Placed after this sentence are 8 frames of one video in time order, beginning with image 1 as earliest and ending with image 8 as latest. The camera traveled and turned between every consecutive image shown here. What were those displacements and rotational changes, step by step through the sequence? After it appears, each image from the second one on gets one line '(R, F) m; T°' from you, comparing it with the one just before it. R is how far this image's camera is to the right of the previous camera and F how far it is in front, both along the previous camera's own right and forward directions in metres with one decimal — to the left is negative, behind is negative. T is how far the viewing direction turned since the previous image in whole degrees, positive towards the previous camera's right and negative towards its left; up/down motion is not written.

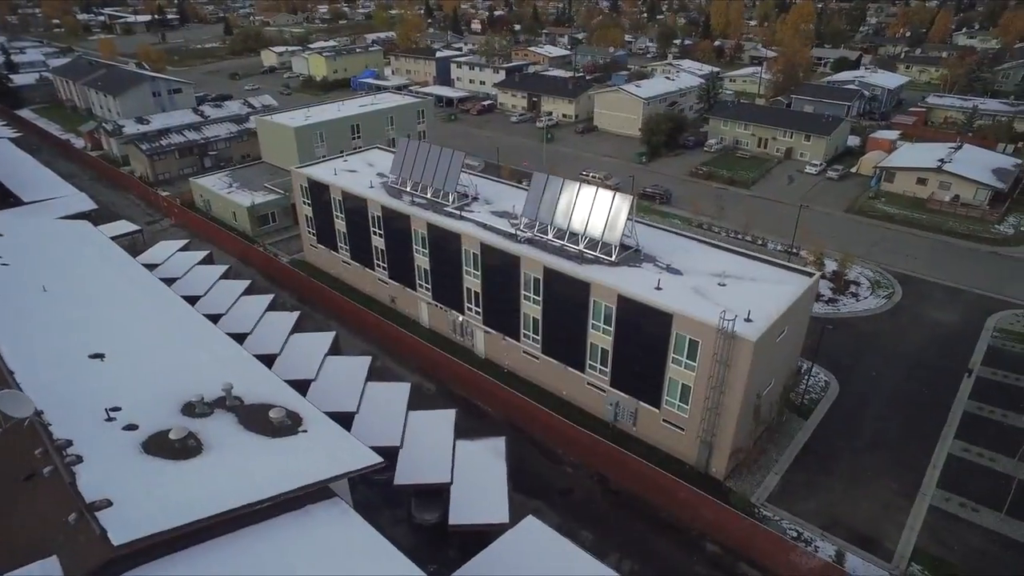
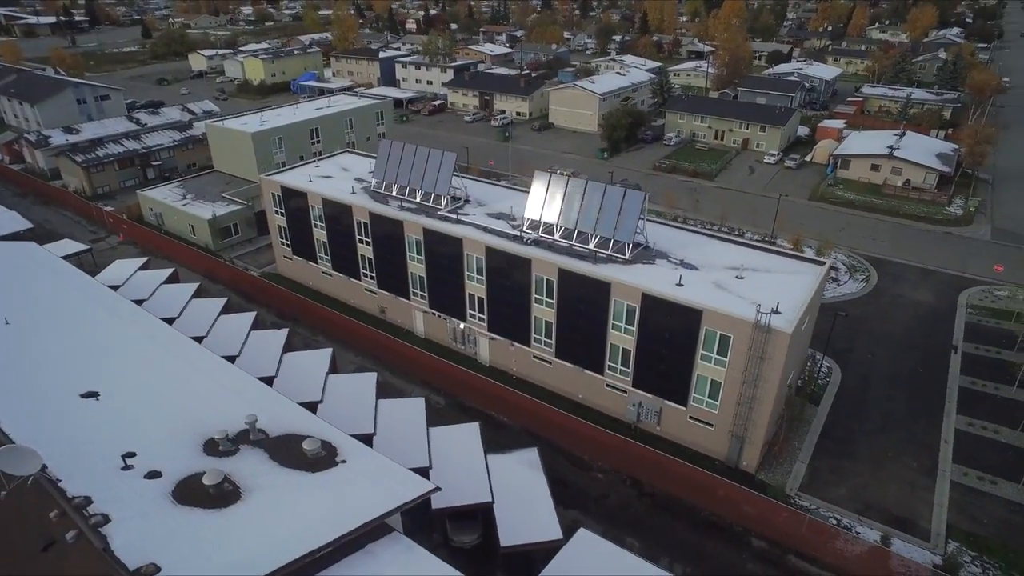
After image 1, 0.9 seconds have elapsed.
(-2.4, +0.9) m; +6°
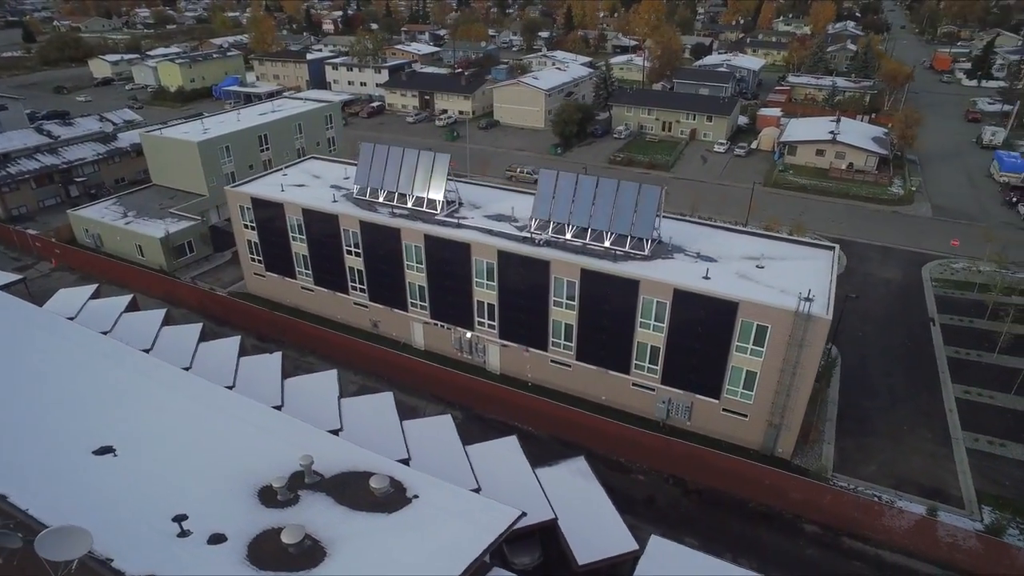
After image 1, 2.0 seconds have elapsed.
(-2.9, +1.0) m; +7°
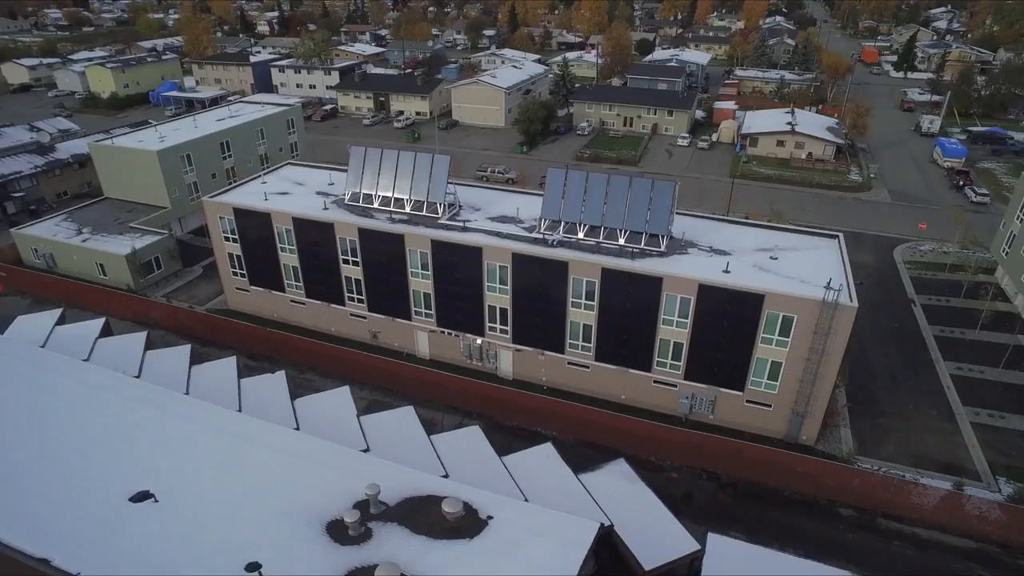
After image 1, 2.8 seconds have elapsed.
(-2.3, +0.6) m; +5°
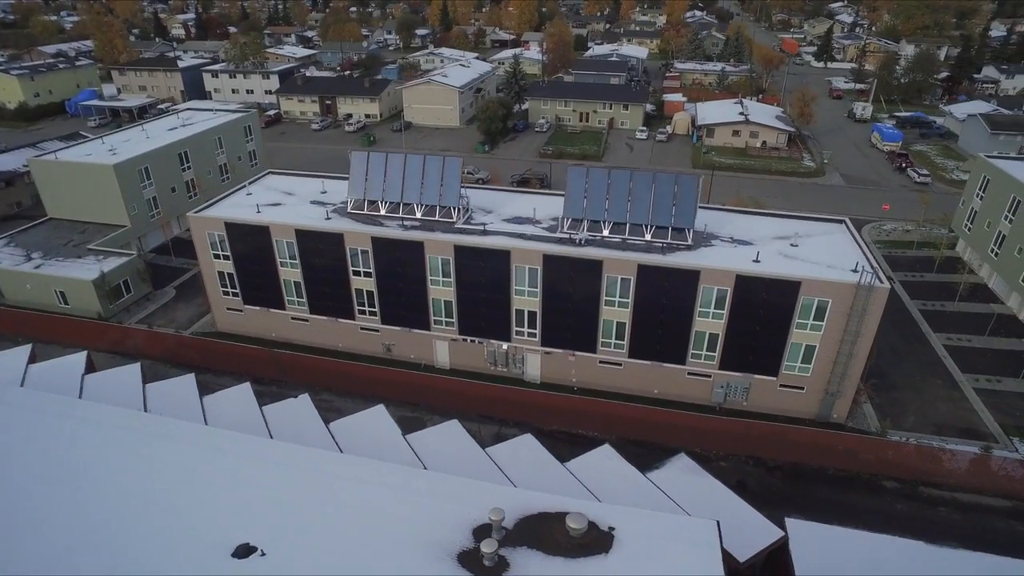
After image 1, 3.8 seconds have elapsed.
(-3.2, +0.6) m; +6°
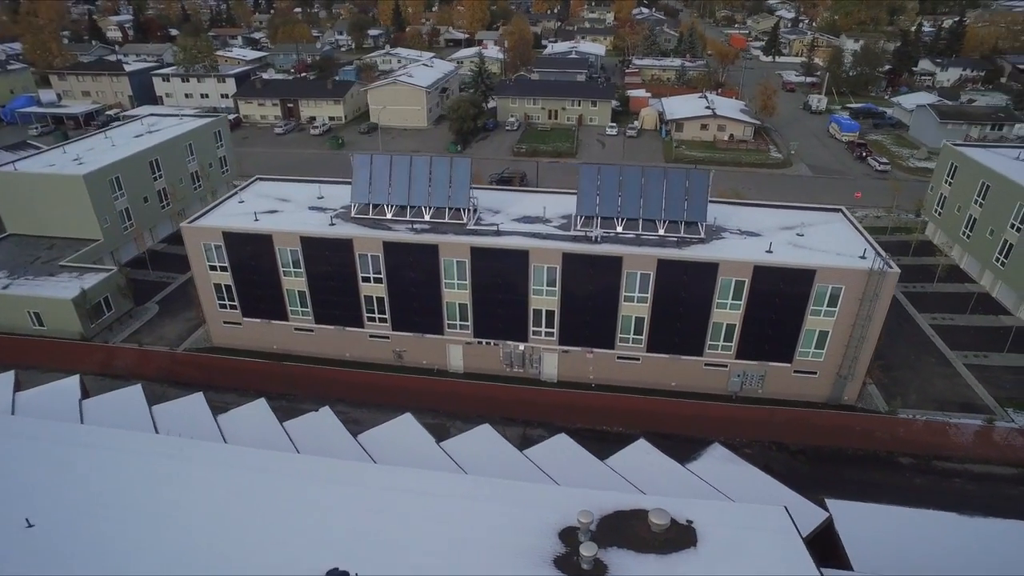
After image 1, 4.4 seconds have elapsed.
(-2.1, +0.2) m; +4°
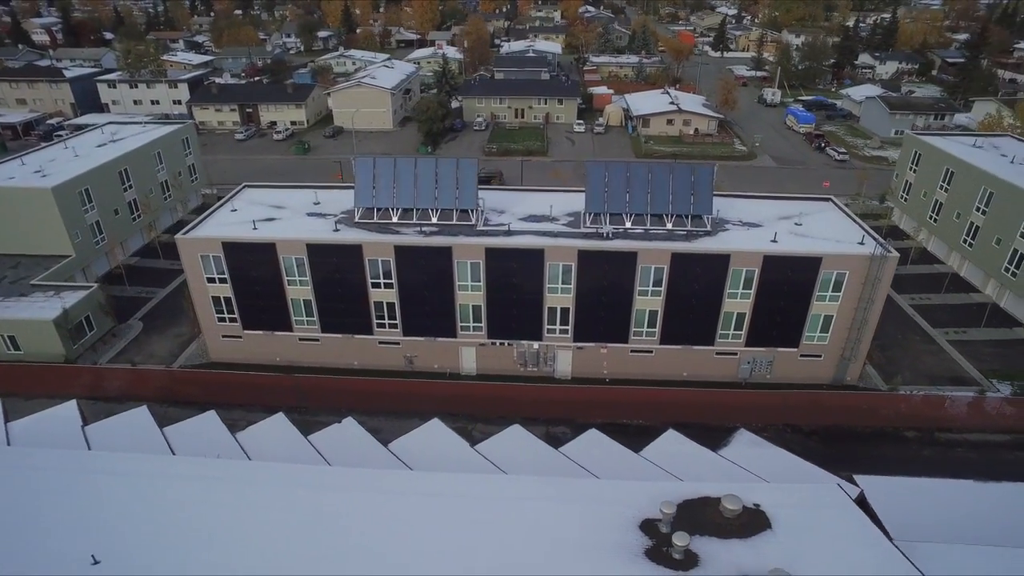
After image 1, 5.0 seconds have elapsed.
(-2.1, +0.1) m; +5°
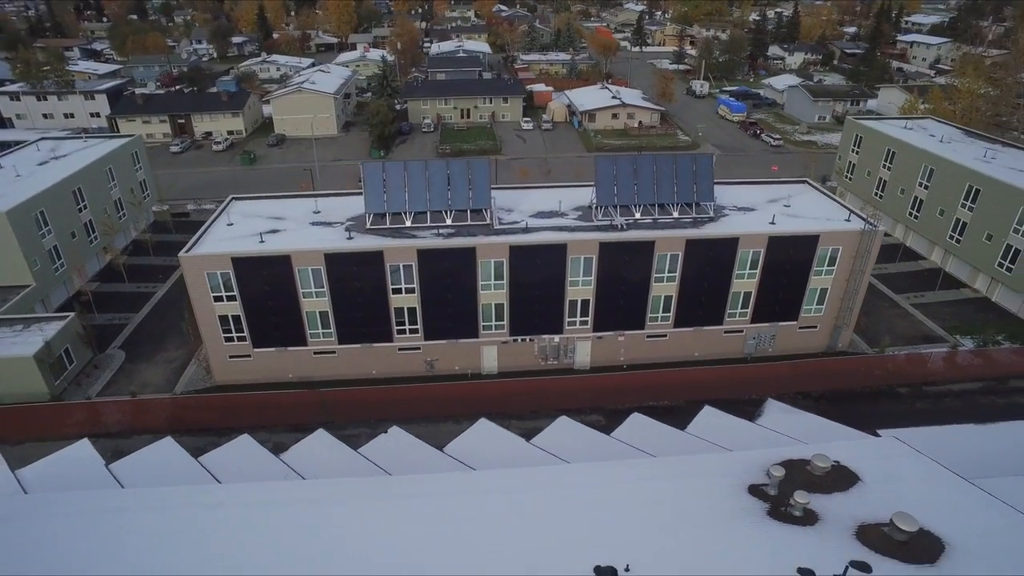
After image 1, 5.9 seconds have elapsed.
(-3.3, -0.1) m; +7°
